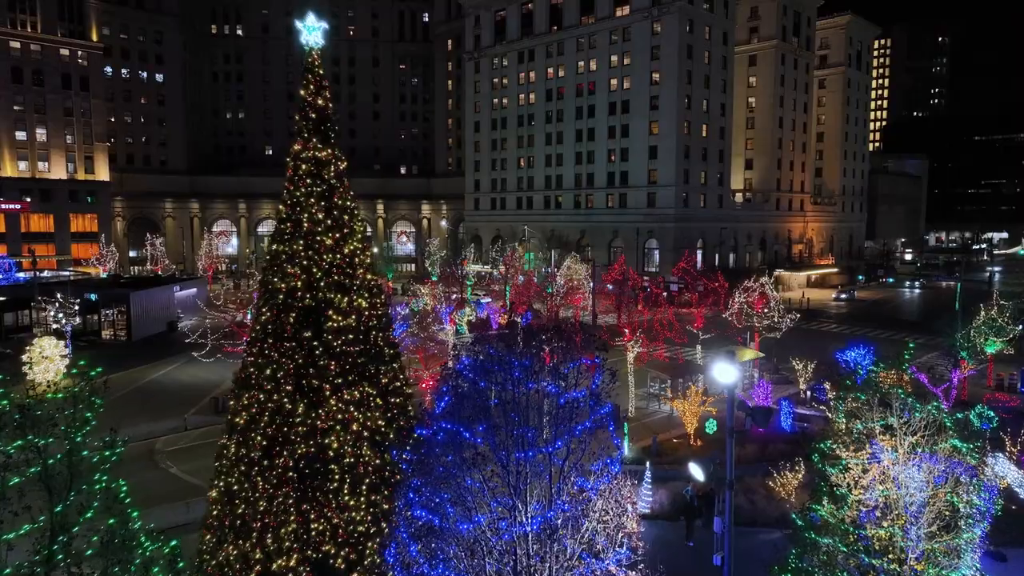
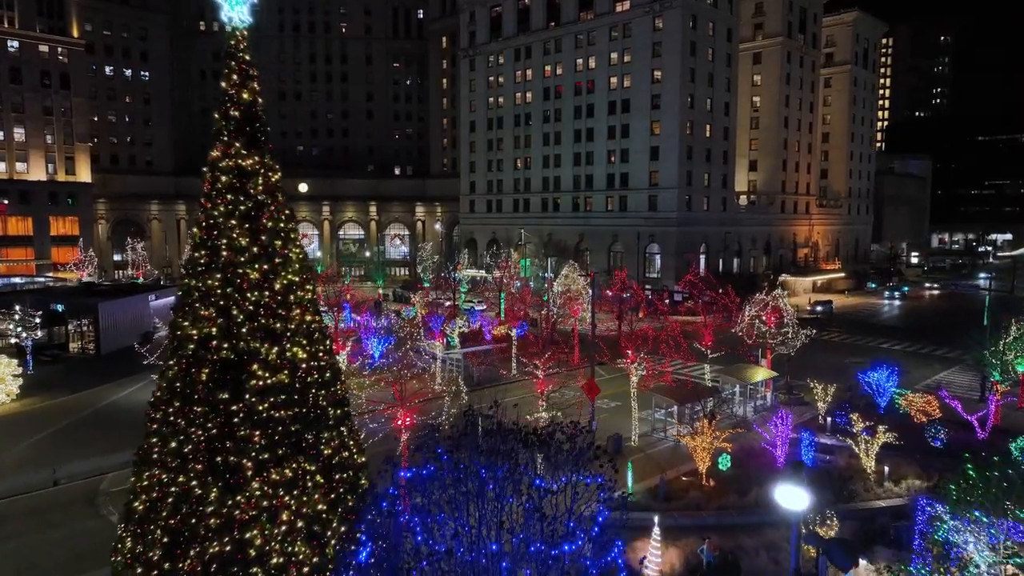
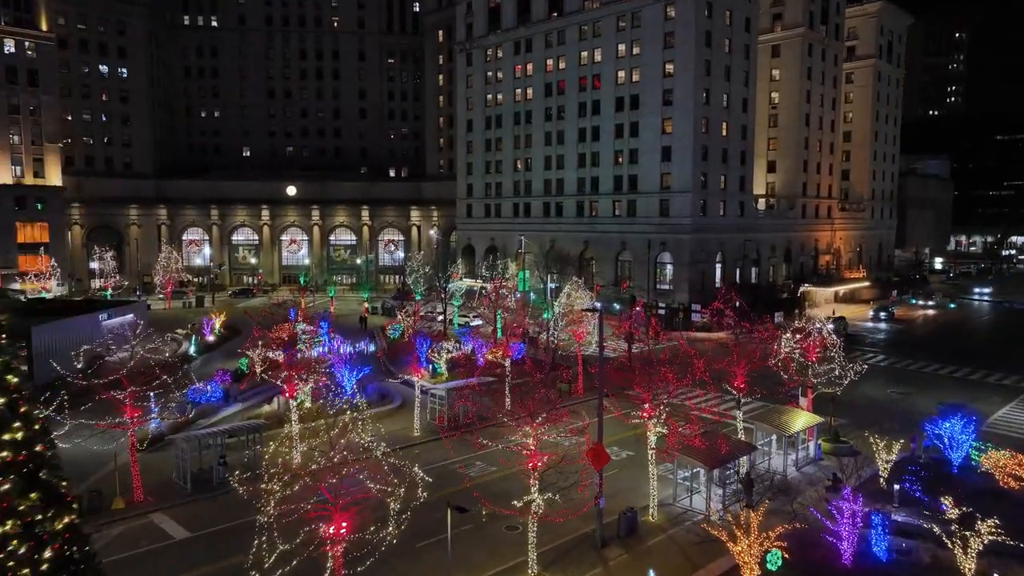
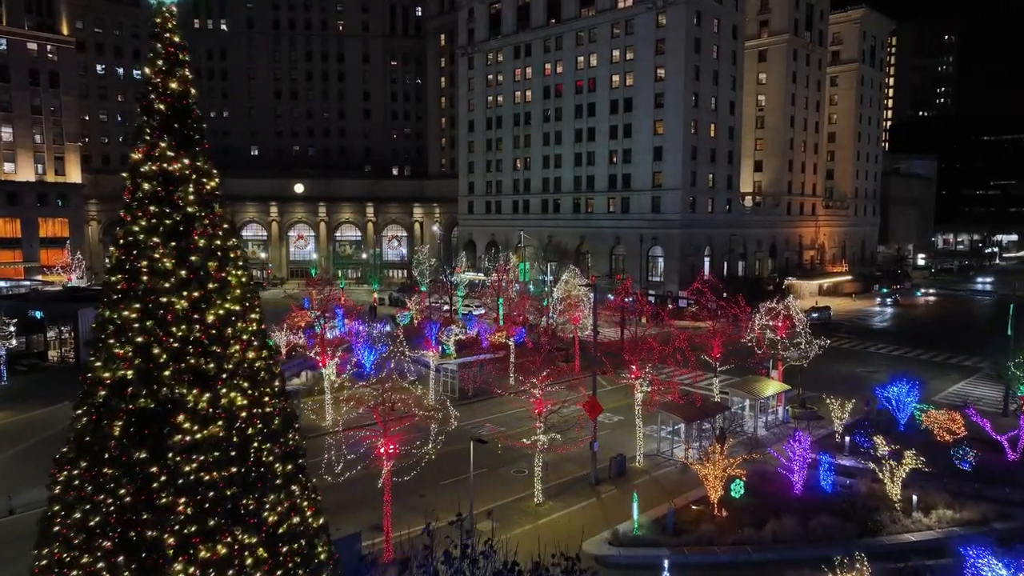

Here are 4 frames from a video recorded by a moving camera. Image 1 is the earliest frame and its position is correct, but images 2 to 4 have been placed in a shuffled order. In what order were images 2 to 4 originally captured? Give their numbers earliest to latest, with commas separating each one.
2, 4, 3
